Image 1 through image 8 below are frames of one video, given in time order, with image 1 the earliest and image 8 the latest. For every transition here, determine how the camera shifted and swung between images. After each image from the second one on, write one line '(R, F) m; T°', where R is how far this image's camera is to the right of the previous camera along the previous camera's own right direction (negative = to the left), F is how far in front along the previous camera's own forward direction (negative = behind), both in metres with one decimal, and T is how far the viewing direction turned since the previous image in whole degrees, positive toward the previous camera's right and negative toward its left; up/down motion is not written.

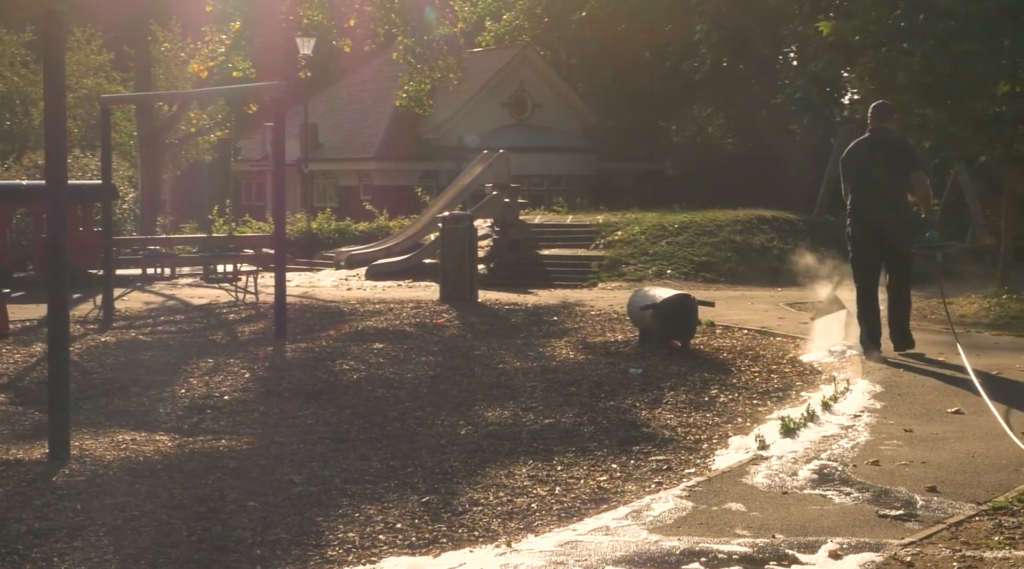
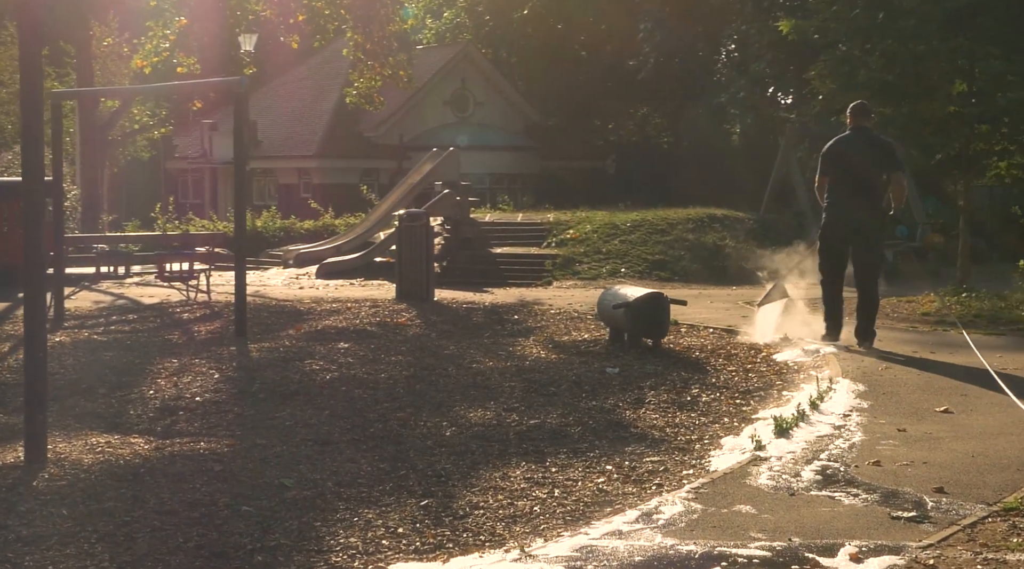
(-0.2, +0.1) m; +2°
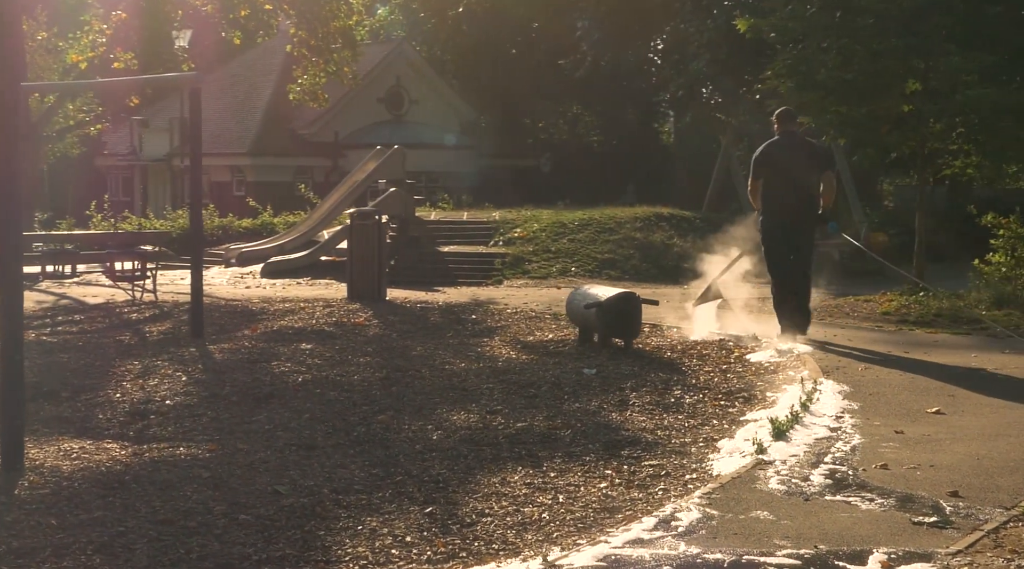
(-0.2, +0.1) m; +2°
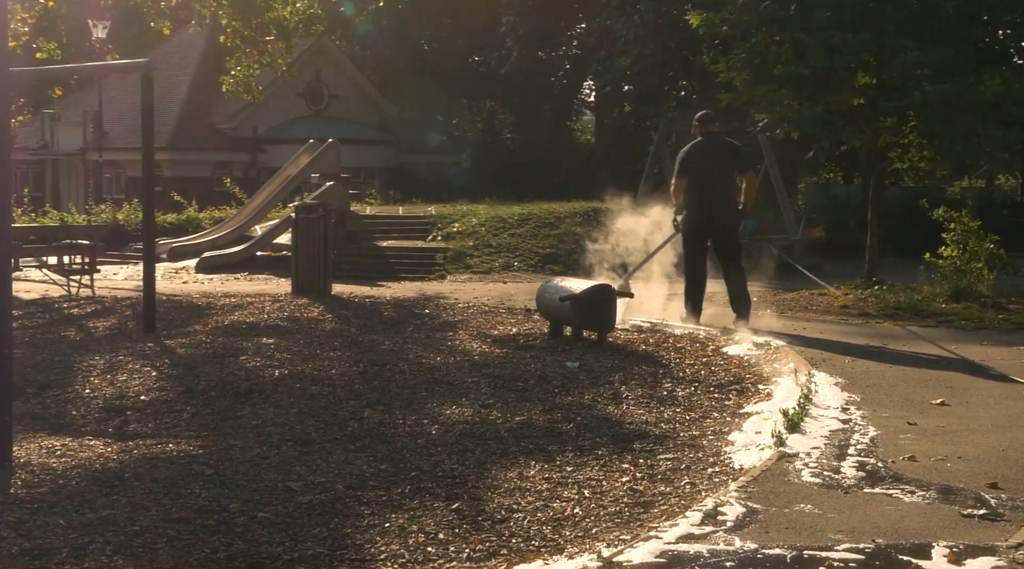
(-0.3, +0.2) m; +3°
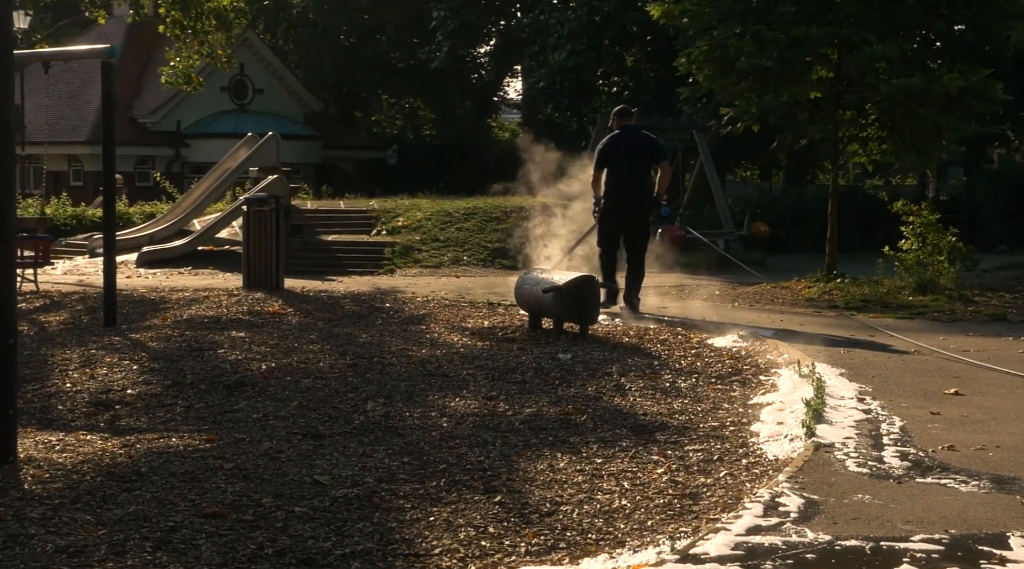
(-0.3, +0.1) m; +3°
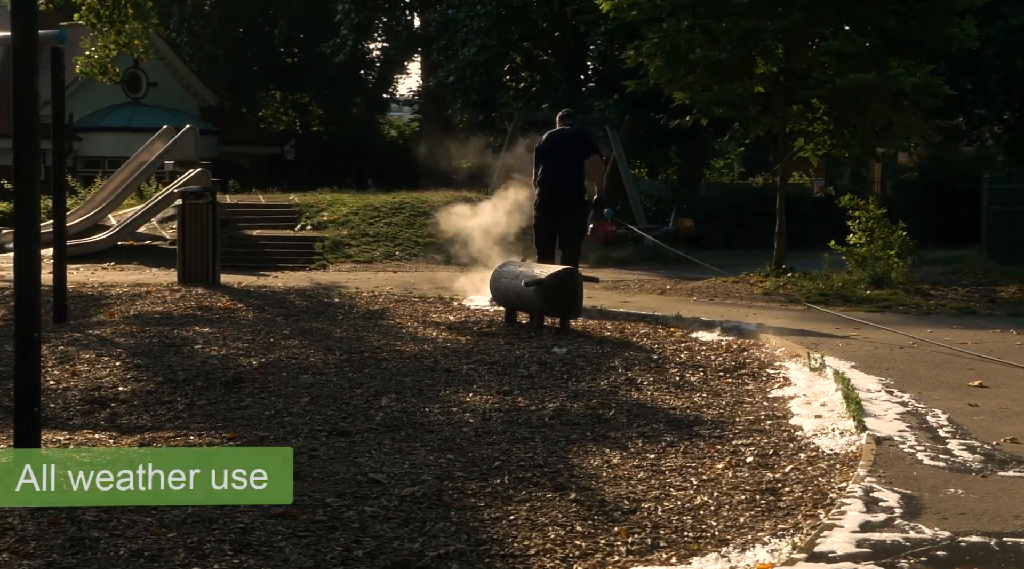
(-0.5, +0.2) m; +3°
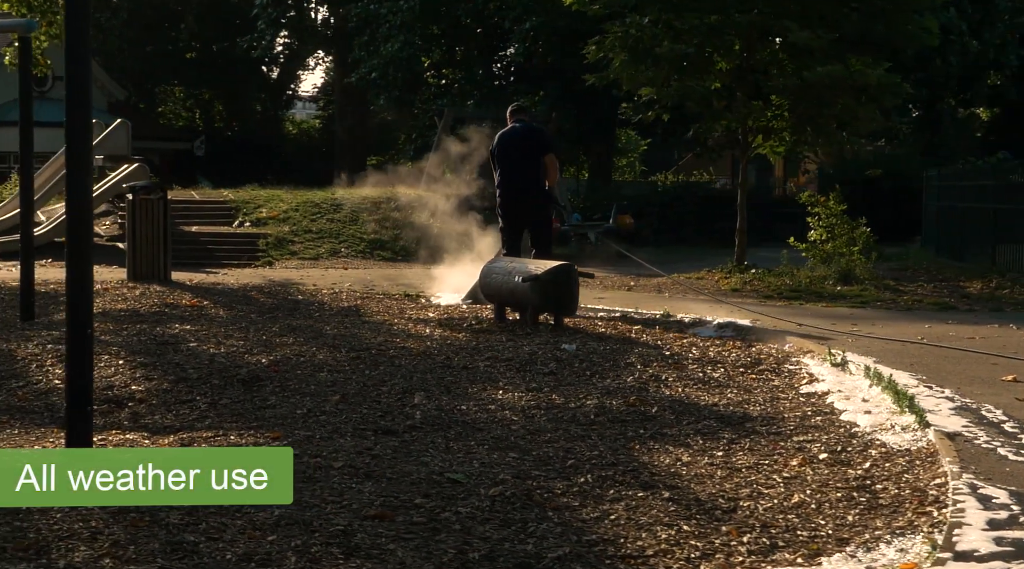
(-0.5, +0.1) m; +3°
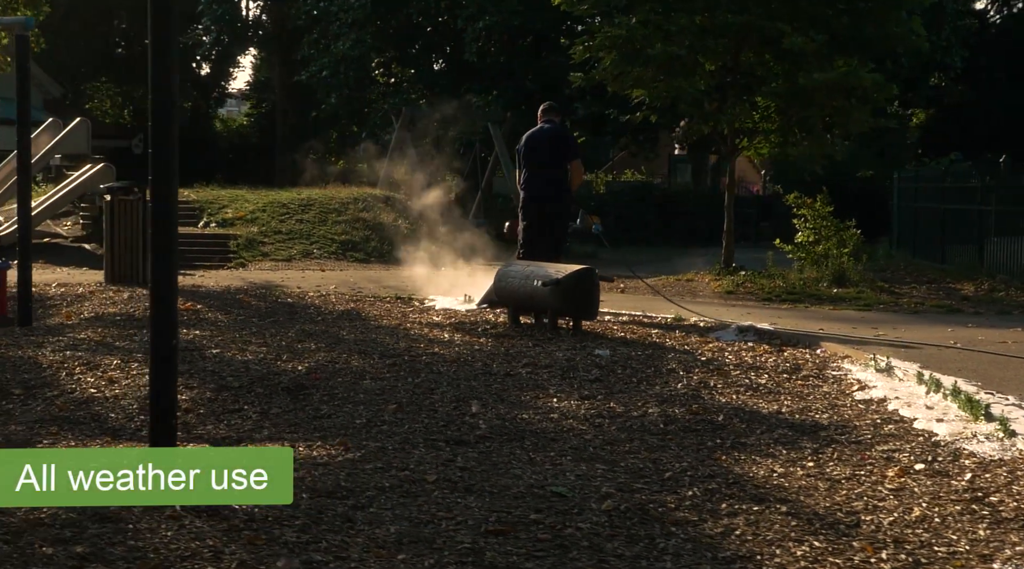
(-0.5, +0.1) m; +2°
